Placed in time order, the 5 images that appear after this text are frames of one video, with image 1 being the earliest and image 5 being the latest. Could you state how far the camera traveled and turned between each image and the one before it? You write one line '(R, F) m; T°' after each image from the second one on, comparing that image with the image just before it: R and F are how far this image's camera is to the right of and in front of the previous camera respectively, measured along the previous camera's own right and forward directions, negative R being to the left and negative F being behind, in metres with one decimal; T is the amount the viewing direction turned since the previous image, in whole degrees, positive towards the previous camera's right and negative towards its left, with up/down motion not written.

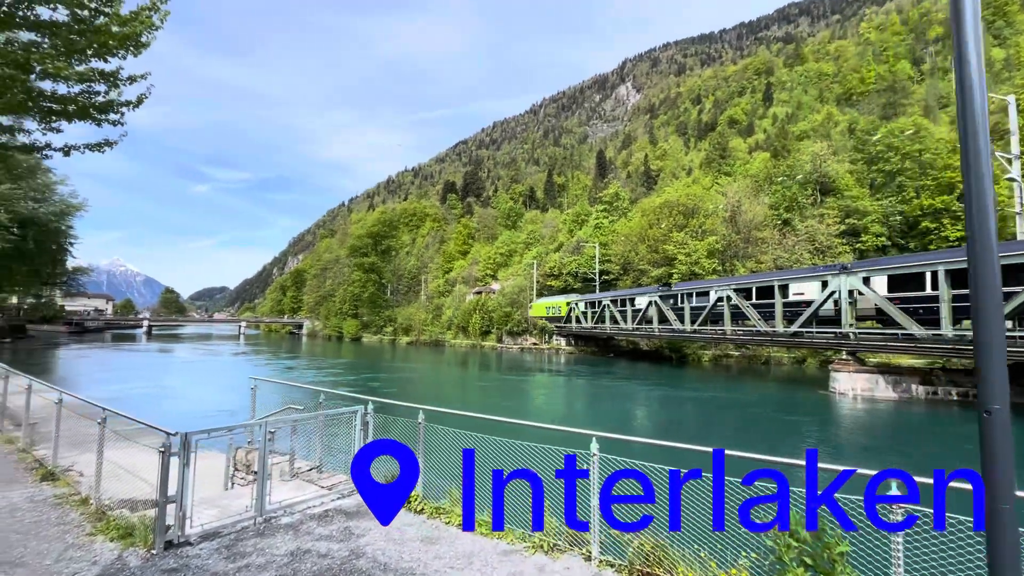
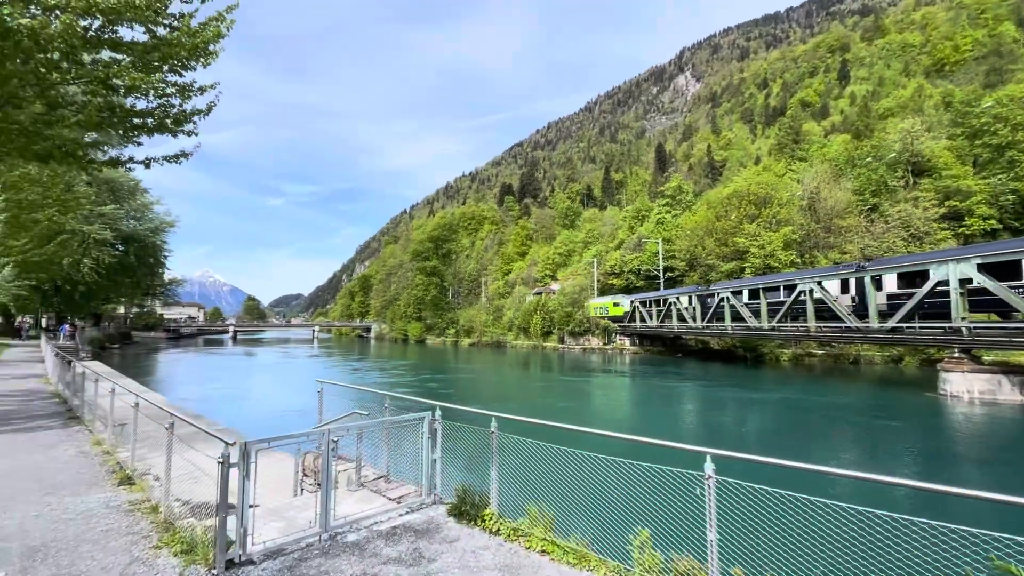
(-0.1, +0.4) m; -6°
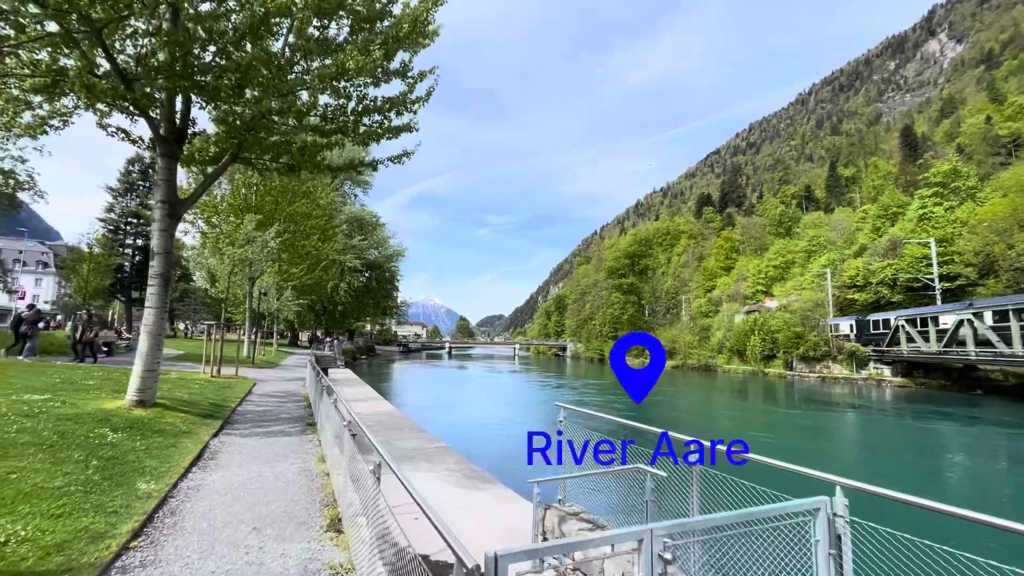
(-1.0, +1.8) m; -21°
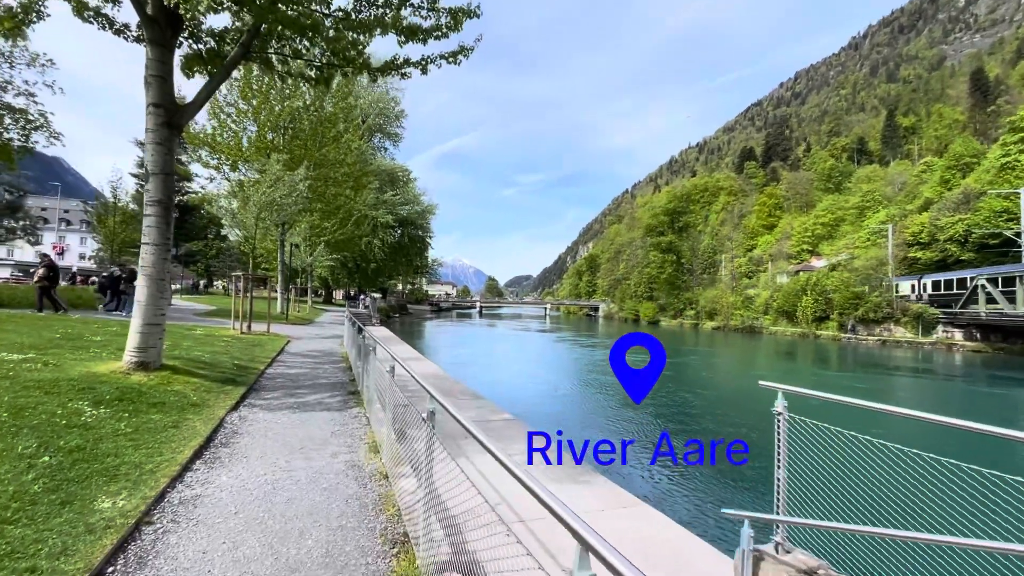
(-0.8, +1.9) m; -3°
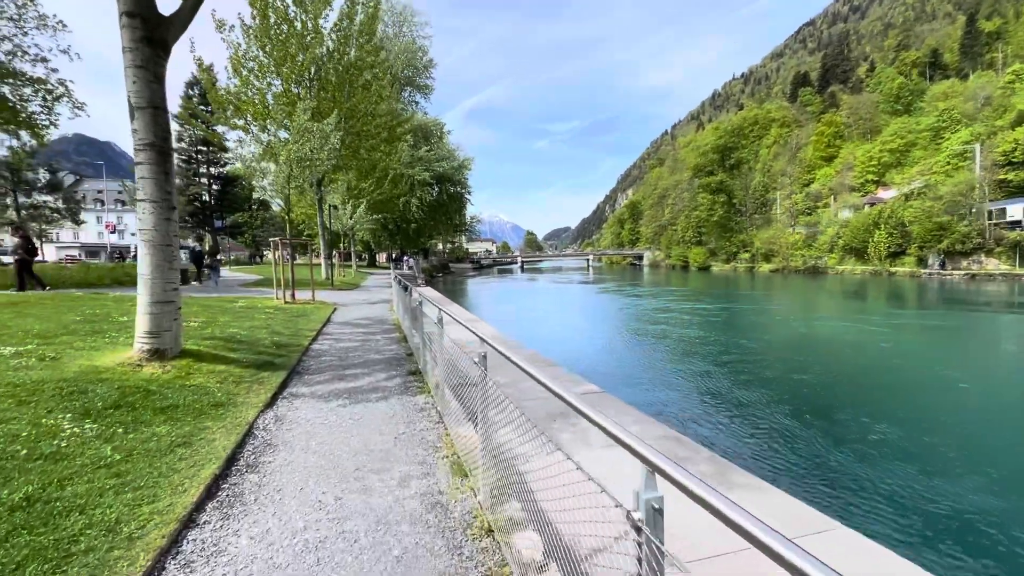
(-0.6, +1.5) m; -4°
